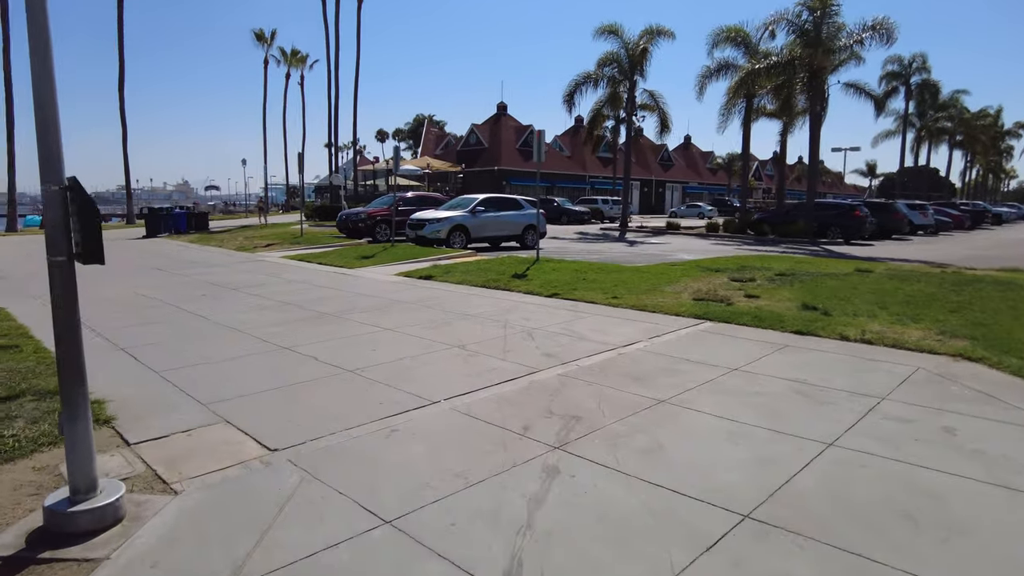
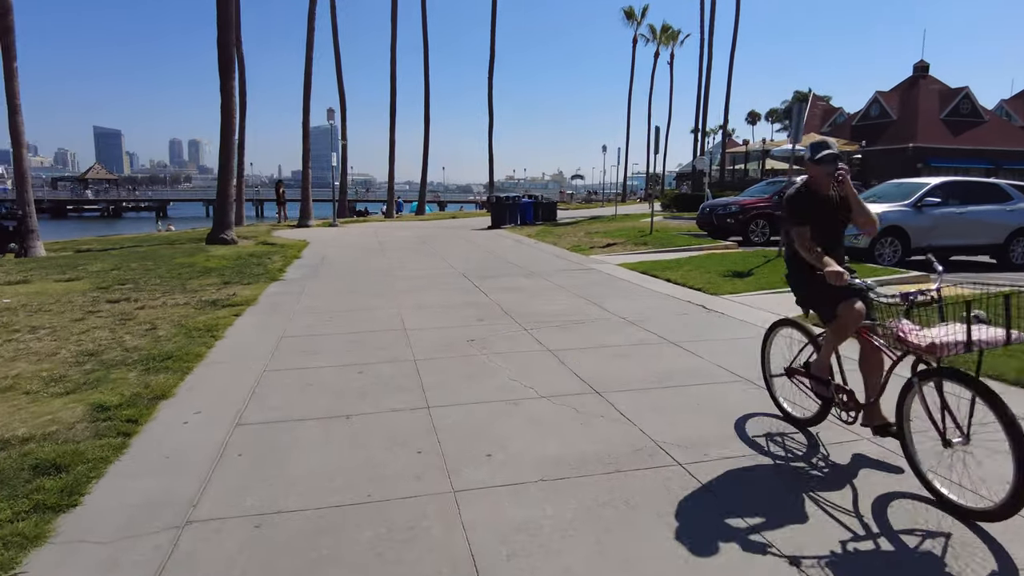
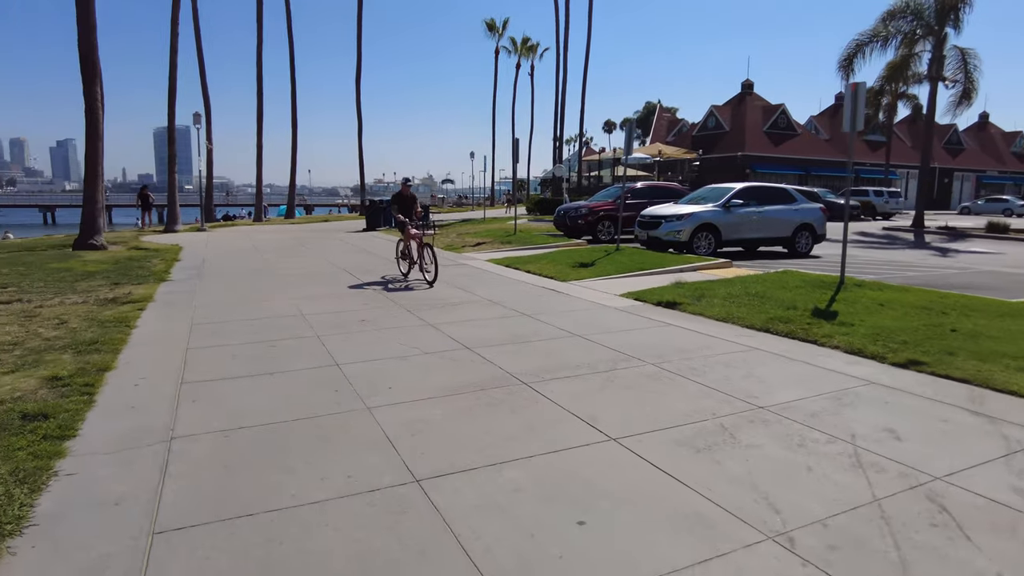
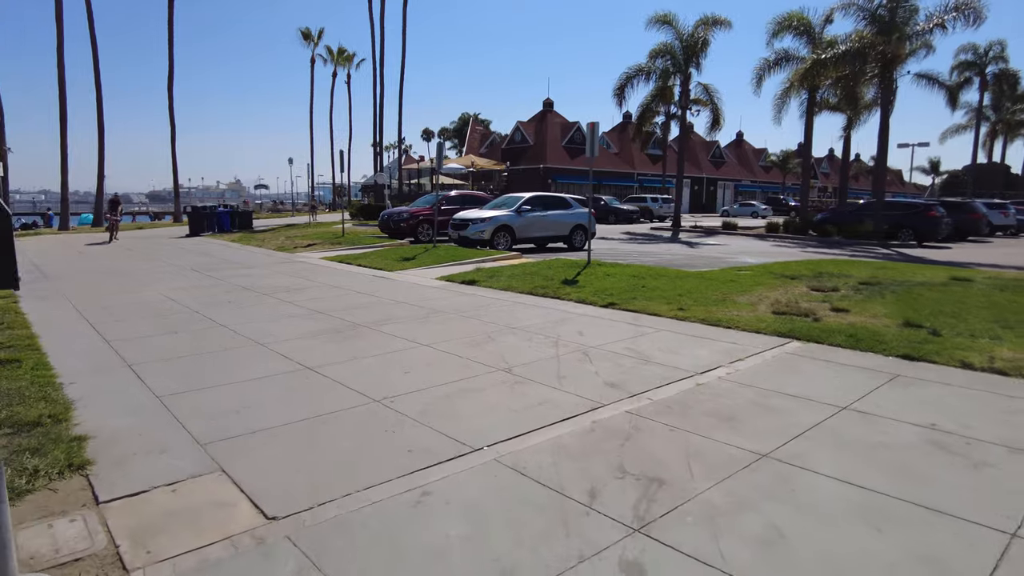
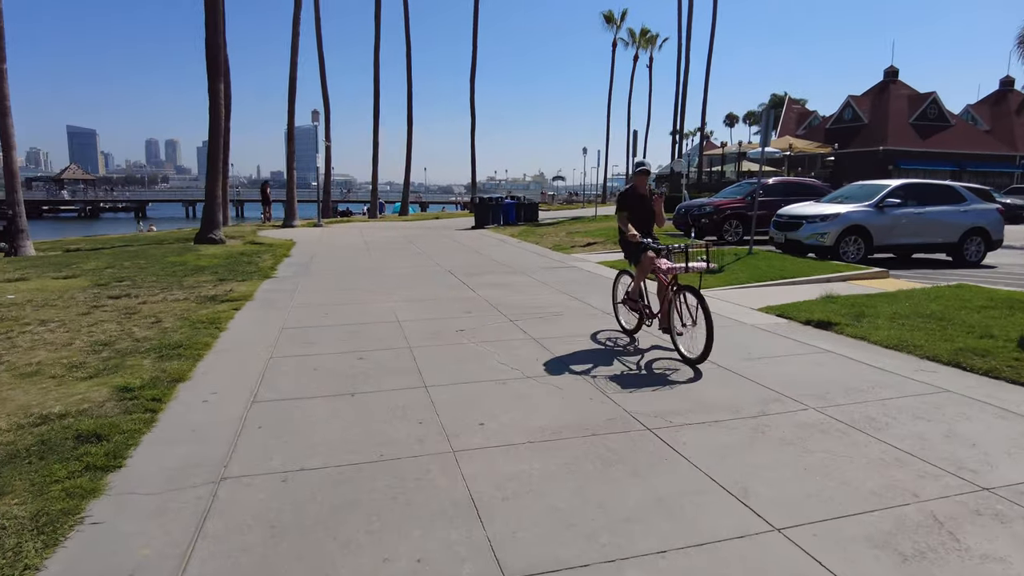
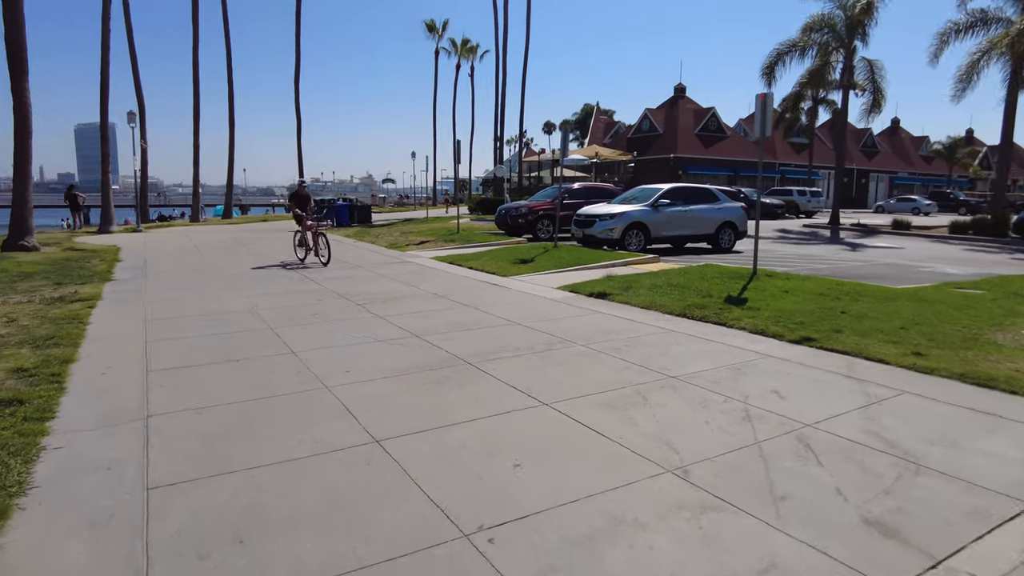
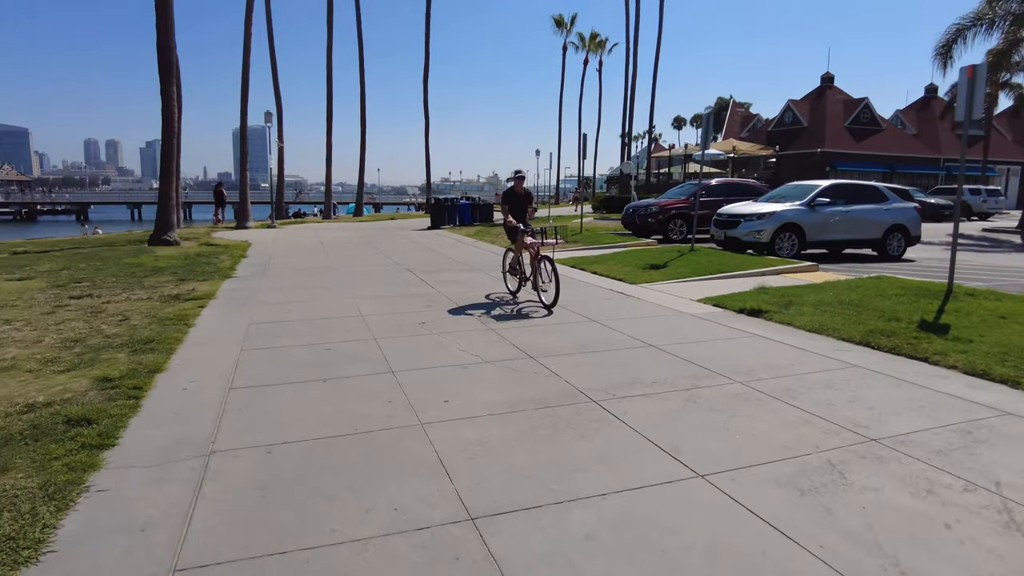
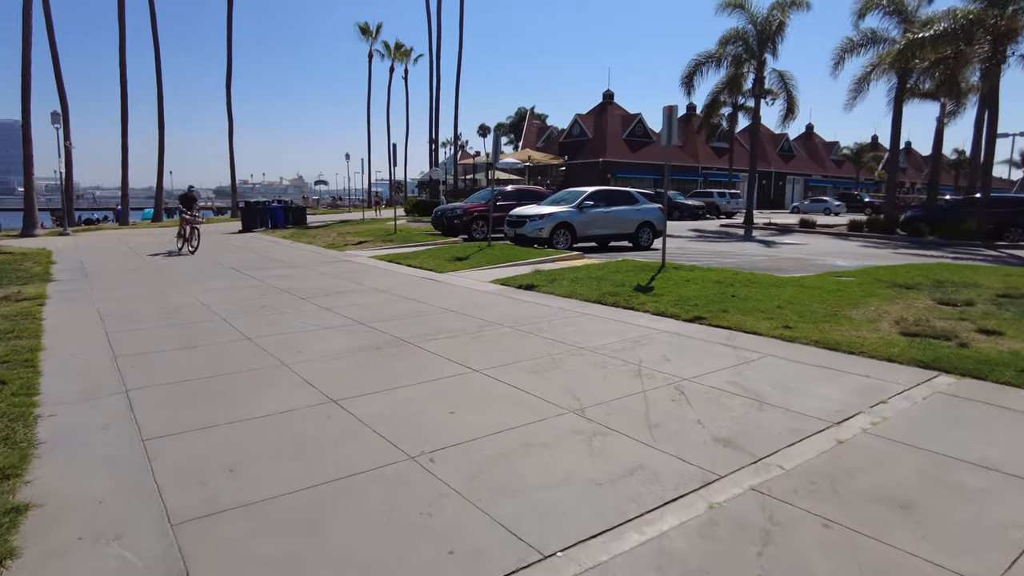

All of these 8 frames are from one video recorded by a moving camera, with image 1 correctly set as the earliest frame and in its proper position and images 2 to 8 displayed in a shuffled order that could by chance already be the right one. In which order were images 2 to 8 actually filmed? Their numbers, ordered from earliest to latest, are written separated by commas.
4, 8, 6, 3, 7, 5, 2
